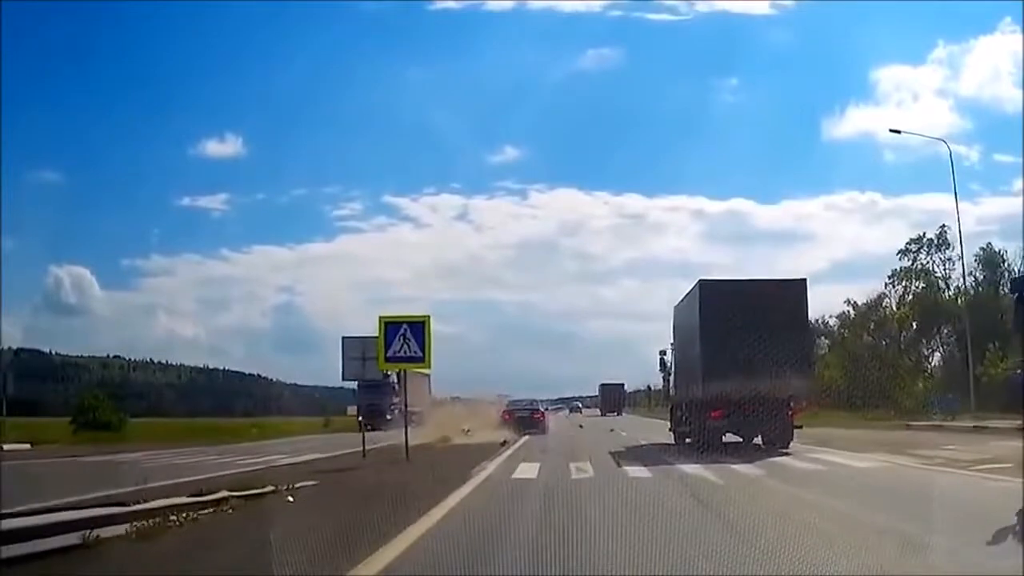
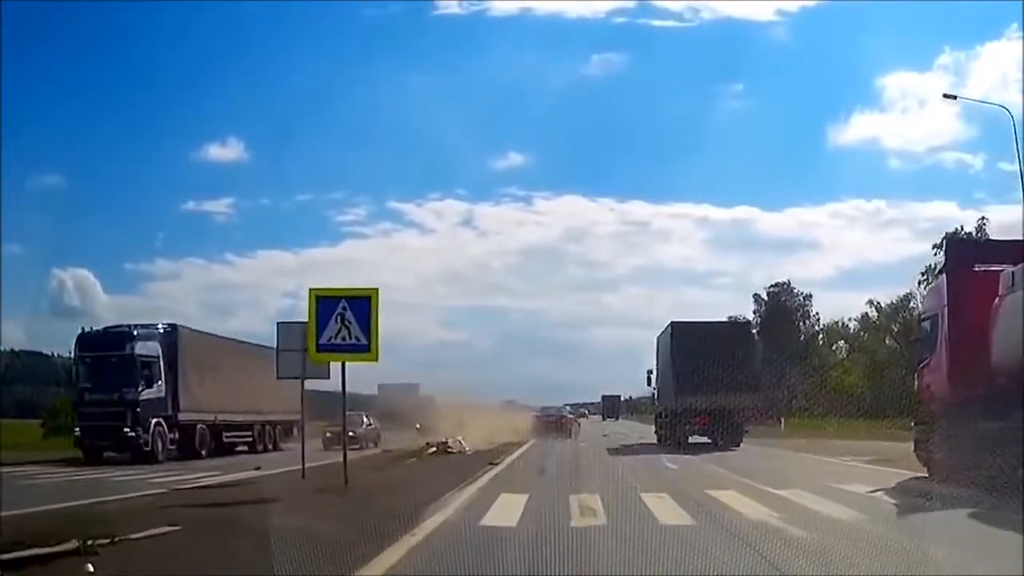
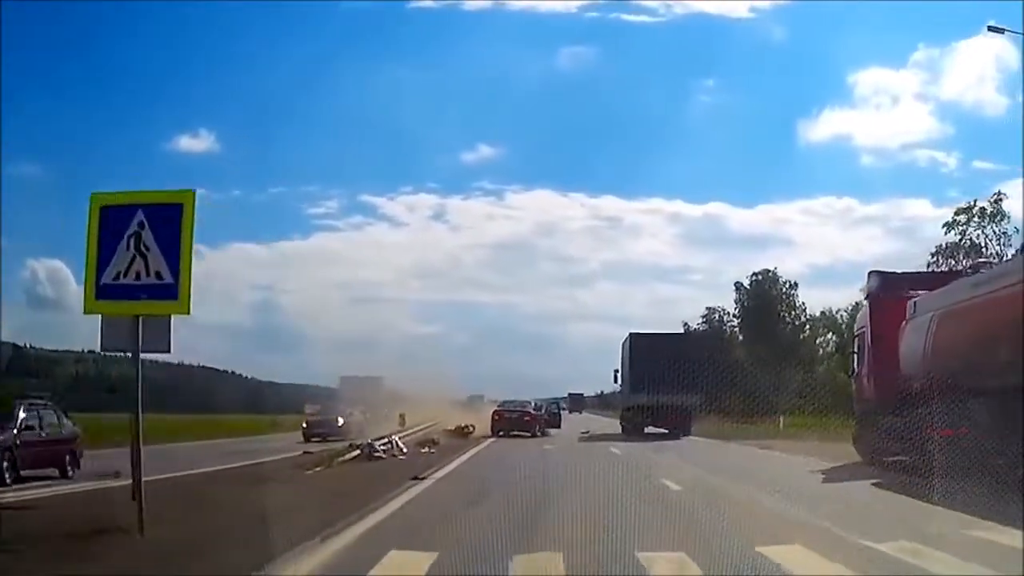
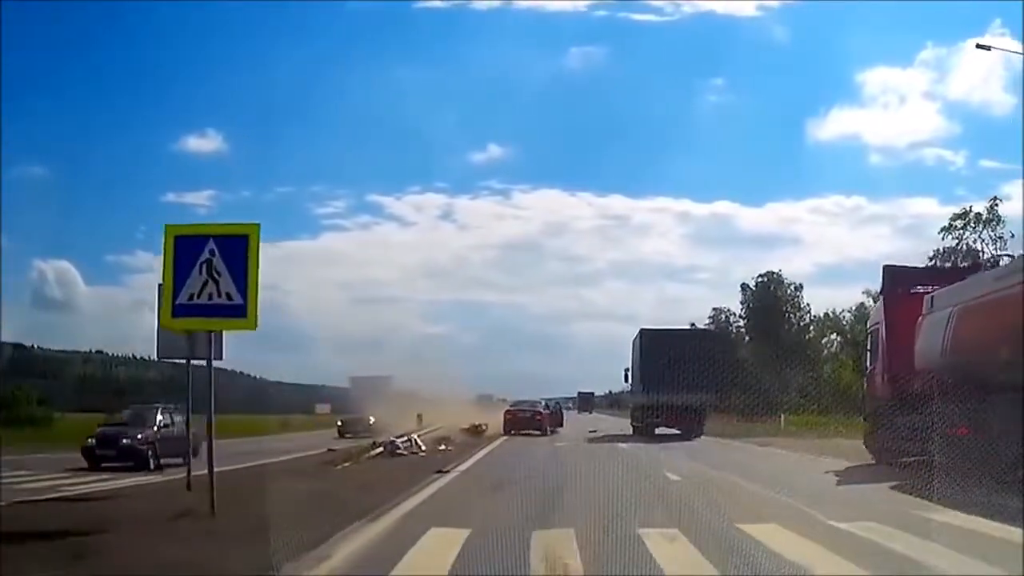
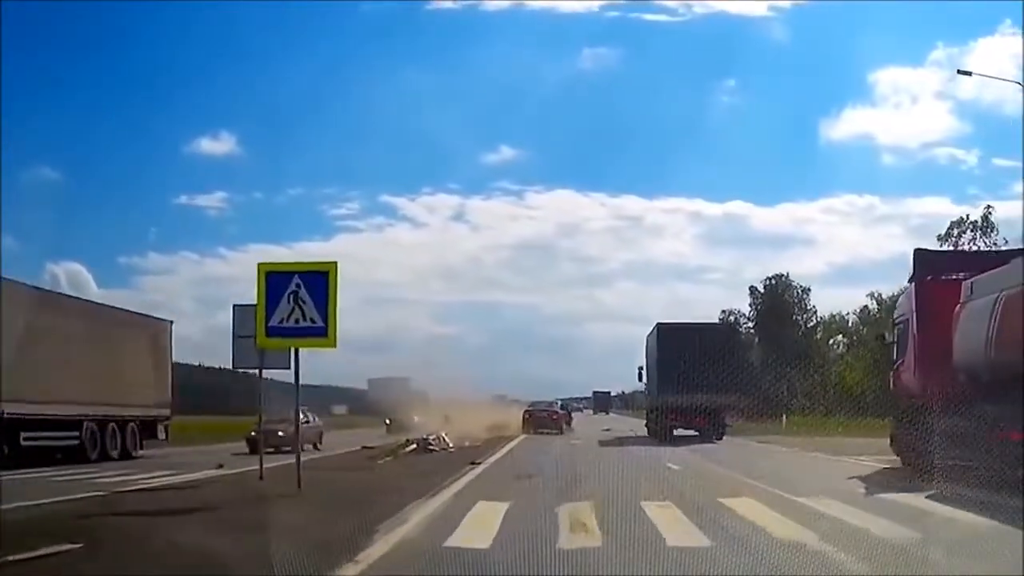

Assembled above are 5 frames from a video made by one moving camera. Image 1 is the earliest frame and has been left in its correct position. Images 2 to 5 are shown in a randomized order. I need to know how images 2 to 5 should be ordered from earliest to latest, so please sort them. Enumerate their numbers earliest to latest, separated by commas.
2, 5, 4, 3
